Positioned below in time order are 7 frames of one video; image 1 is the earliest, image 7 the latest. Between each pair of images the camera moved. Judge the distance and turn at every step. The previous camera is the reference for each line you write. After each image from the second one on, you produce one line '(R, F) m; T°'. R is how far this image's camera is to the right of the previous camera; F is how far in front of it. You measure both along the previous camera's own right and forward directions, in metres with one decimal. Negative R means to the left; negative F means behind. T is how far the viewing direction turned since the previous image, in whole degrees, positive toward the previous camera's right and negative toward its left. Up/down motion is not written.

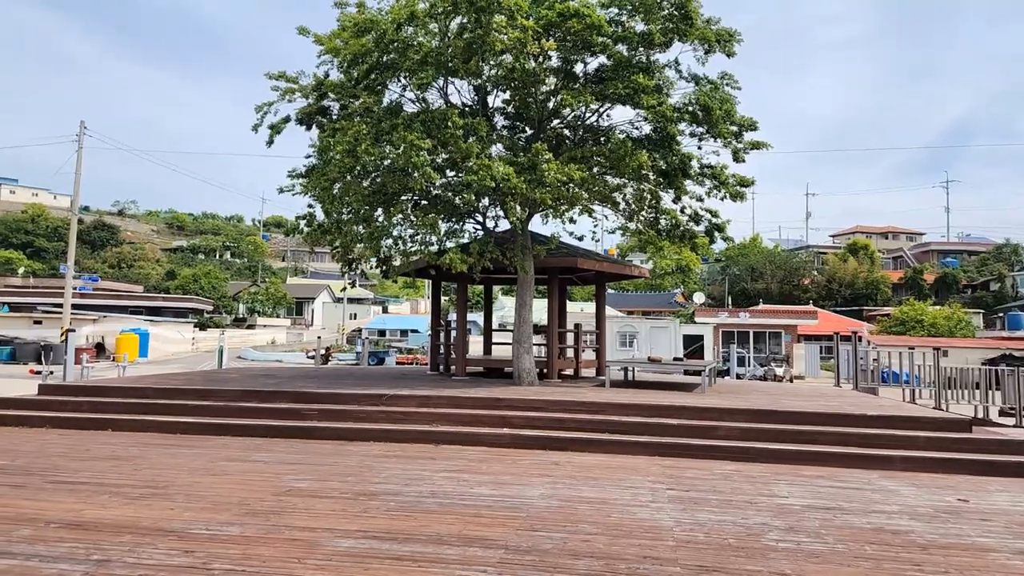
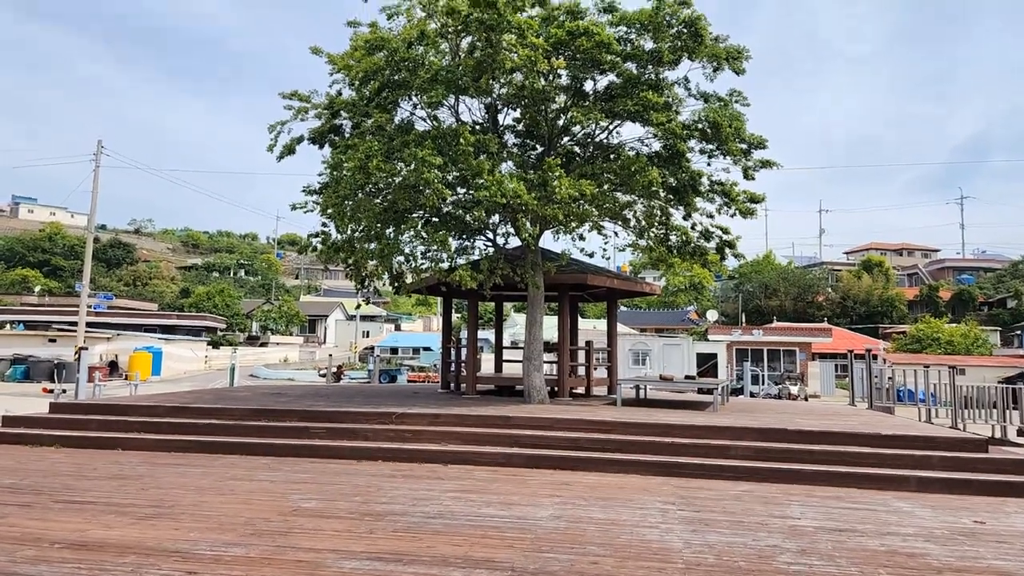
(0.0, 0.0) m; -1°
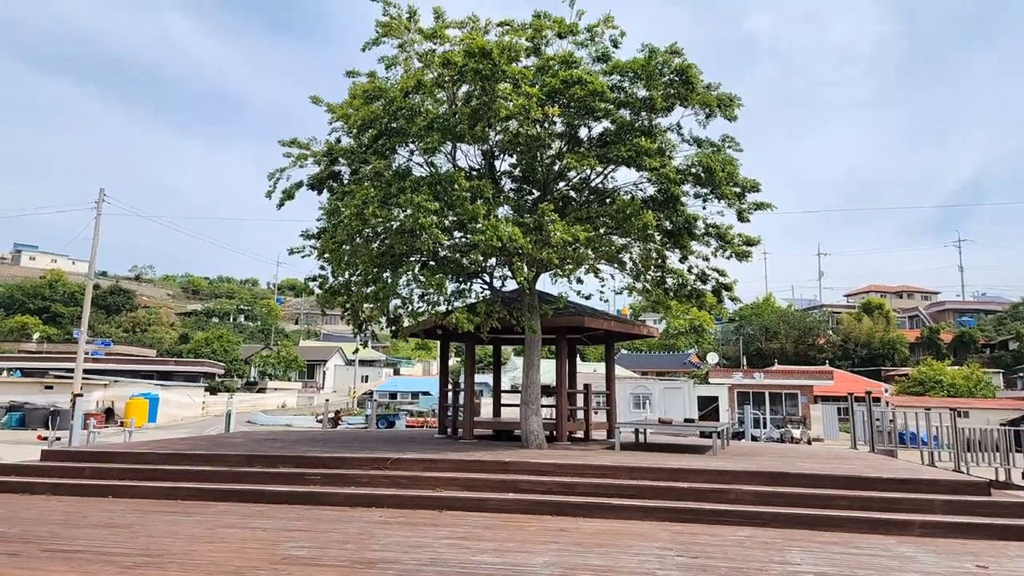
(0.0, 0.0) m; 0°
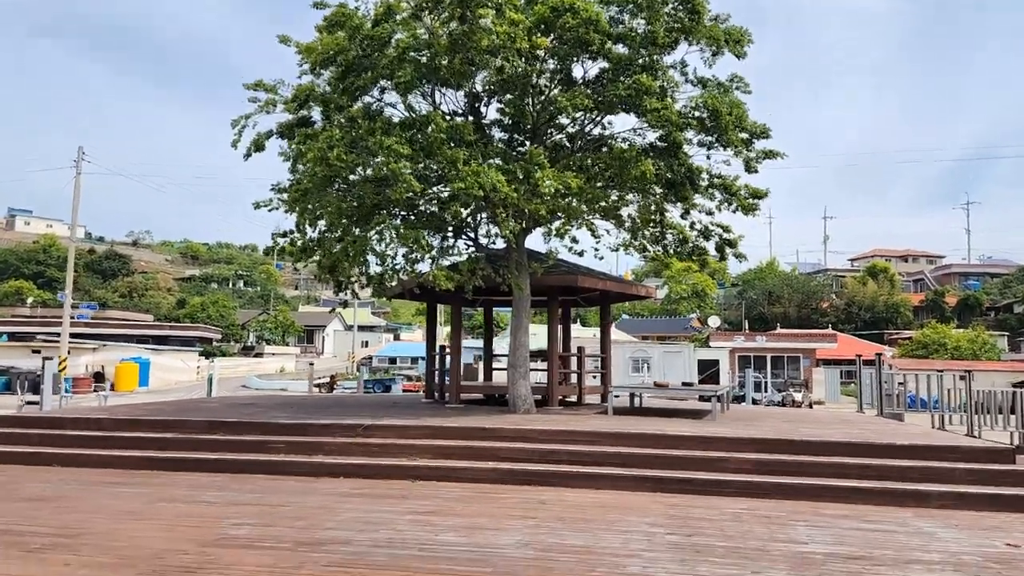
(+0.2, +0.7) m; 0°
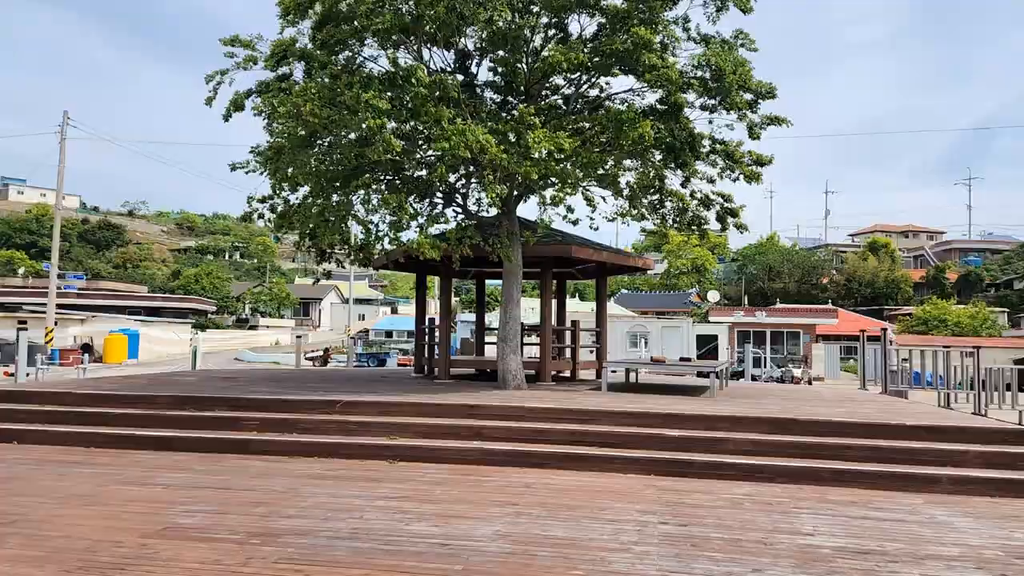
(+0.1, +0.4) m; 0°
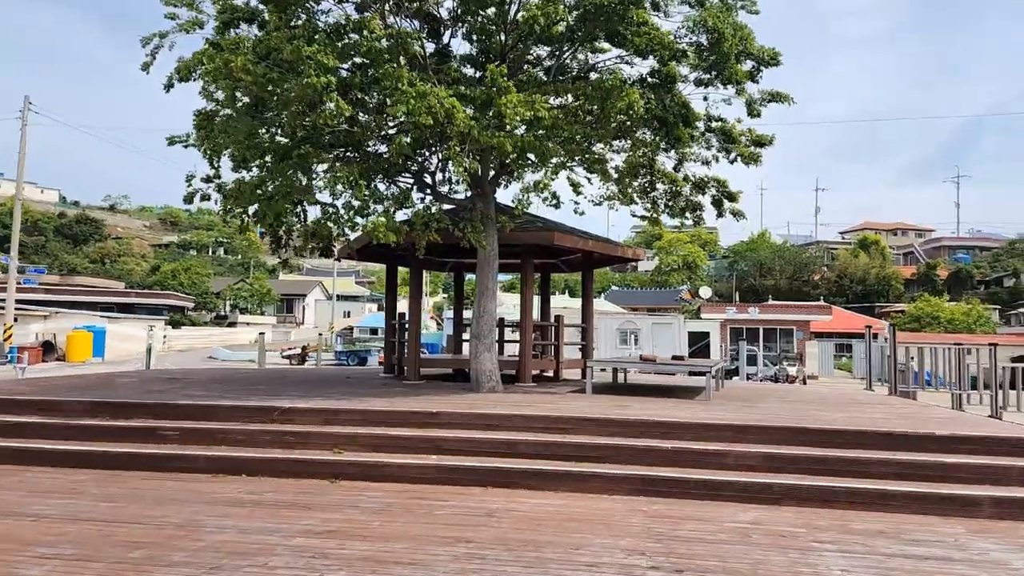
(+0.2, +0.9) m; +1°
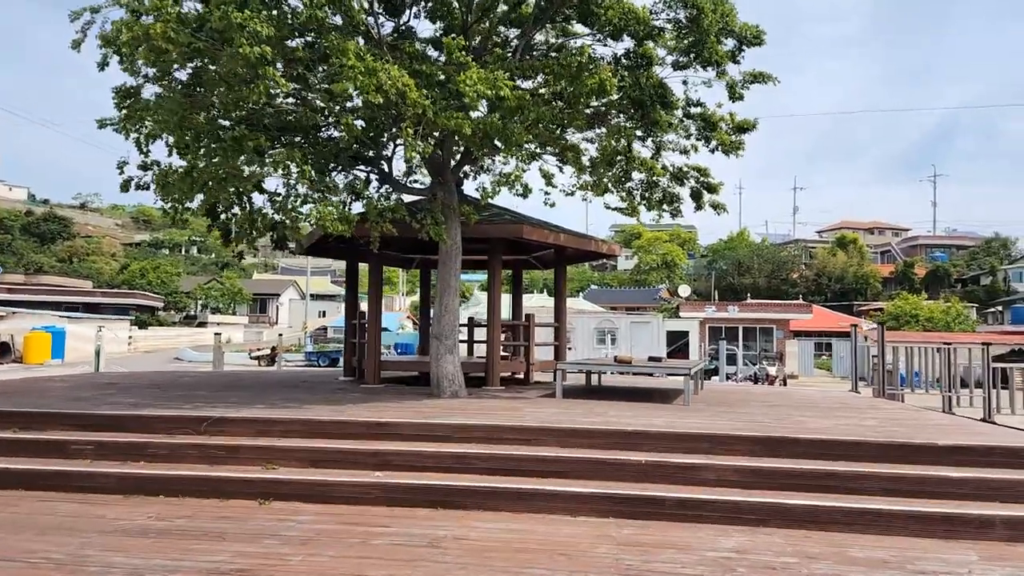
(+0.2, +0.6) m; +2°
